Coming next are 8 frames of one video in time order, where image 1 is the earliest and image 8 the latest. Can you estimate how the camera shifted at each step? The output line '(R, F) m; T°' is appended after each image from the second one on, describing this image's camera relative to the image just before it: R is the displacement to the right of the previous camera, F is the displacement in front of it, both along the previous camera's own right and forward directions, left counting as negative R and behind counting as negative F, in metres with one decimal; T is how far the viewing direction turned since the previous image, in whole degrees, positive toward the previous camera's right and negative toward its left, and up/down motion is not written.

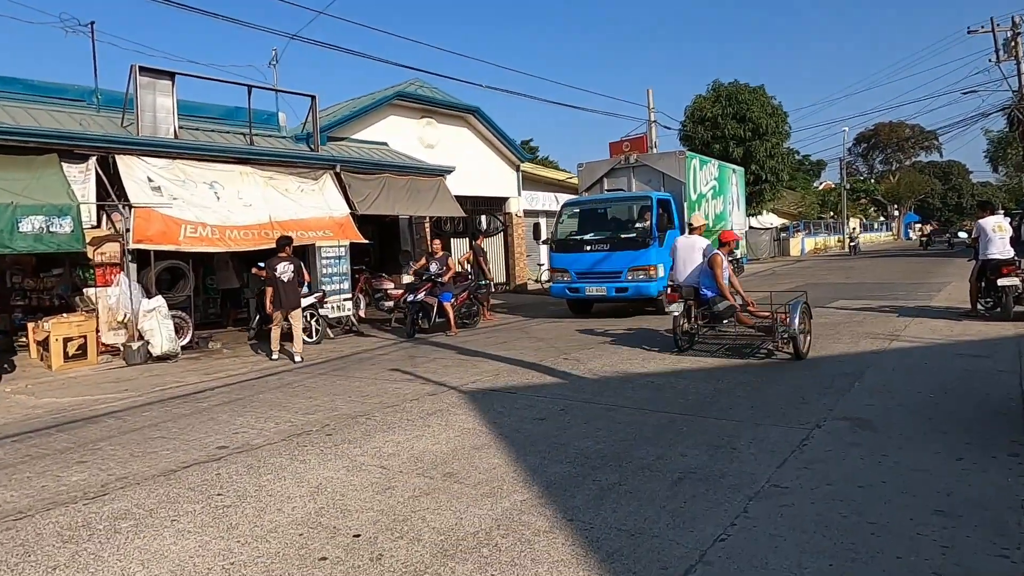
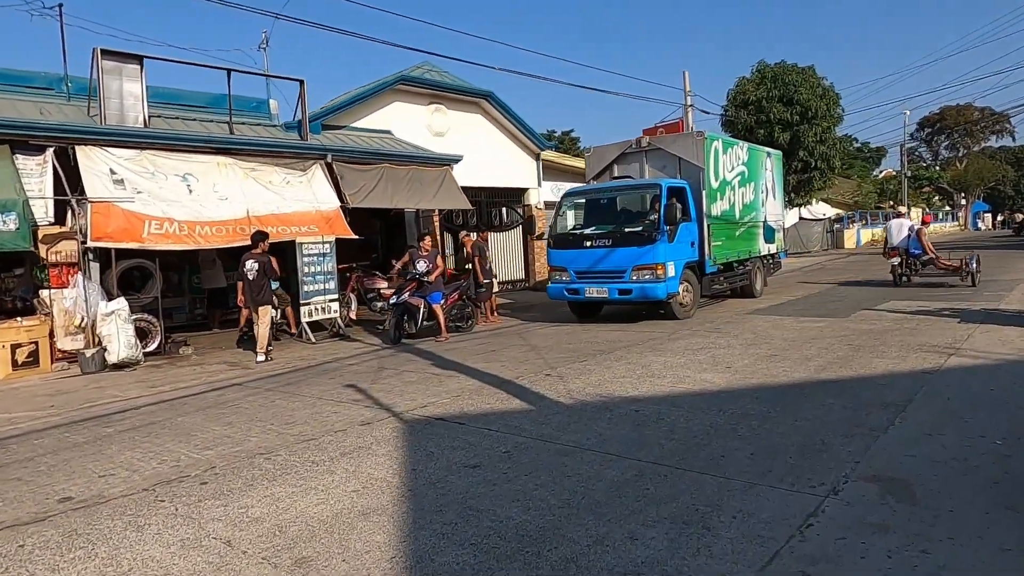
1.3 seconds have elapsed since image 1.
(+1.0, +1.6) m; -4°
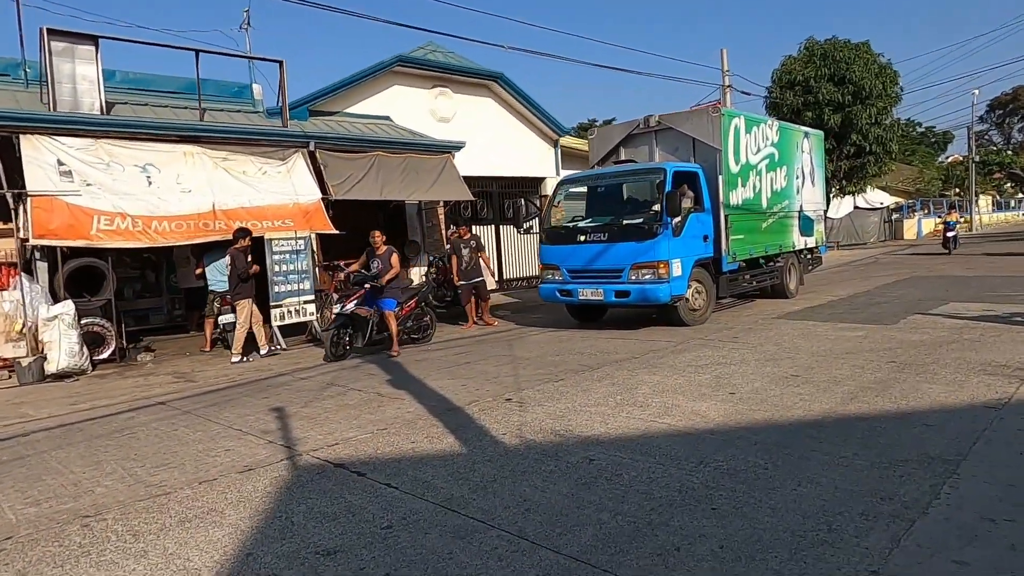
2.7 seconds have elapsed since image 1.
(+1.1, +1.6) m; -4°
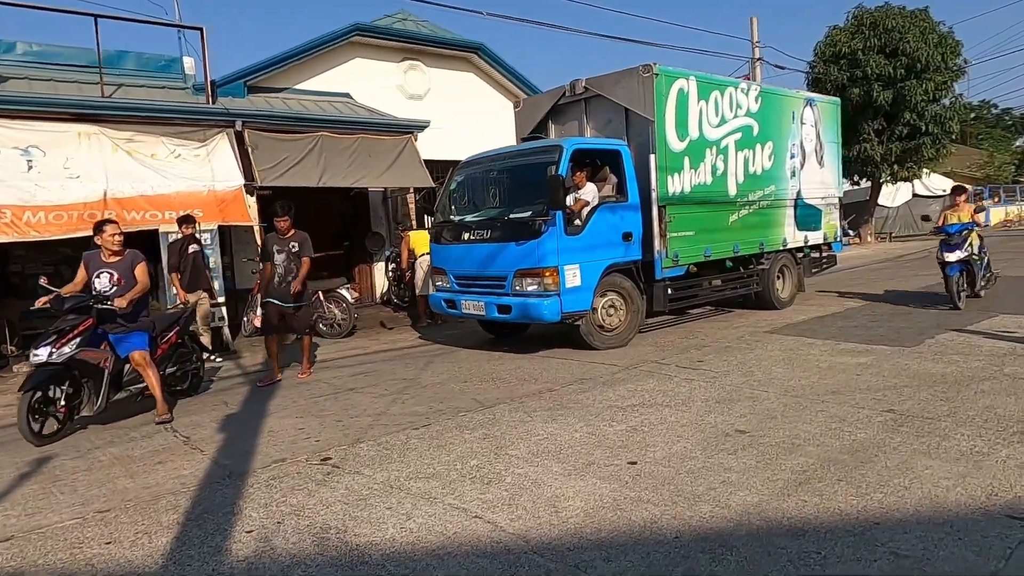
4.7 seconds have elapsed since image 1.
(+1.8, +2.2) m; -4°
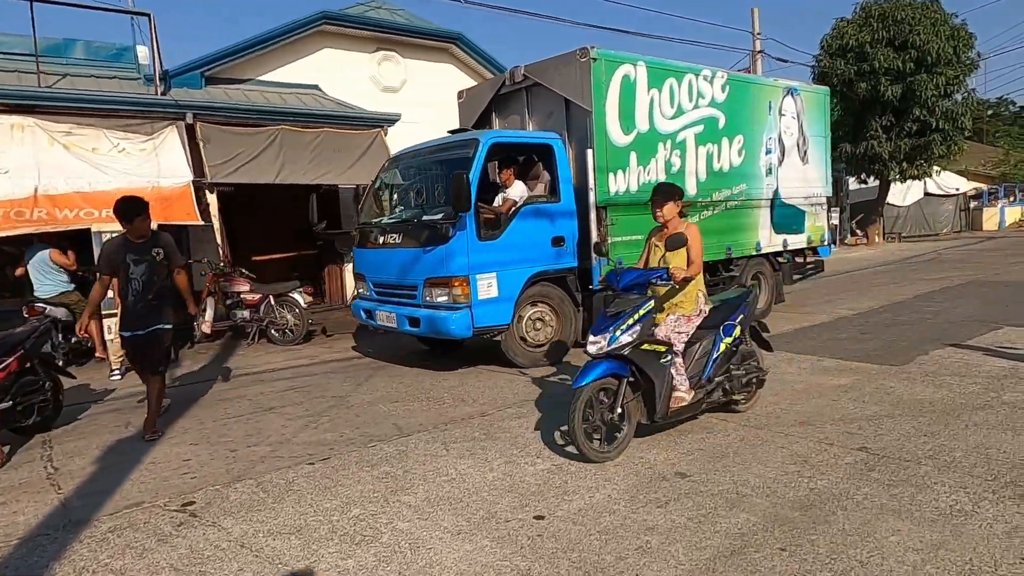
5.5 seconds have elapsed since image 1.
(+0.8, +0.8) m; -1°
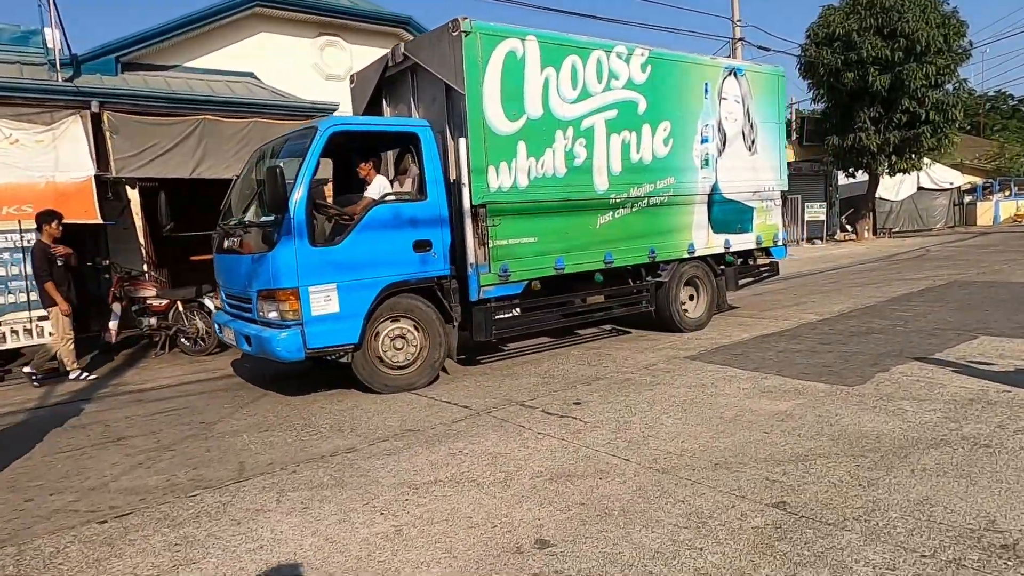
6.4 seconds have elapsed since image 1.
(+1.0, +1.0) m; 0°
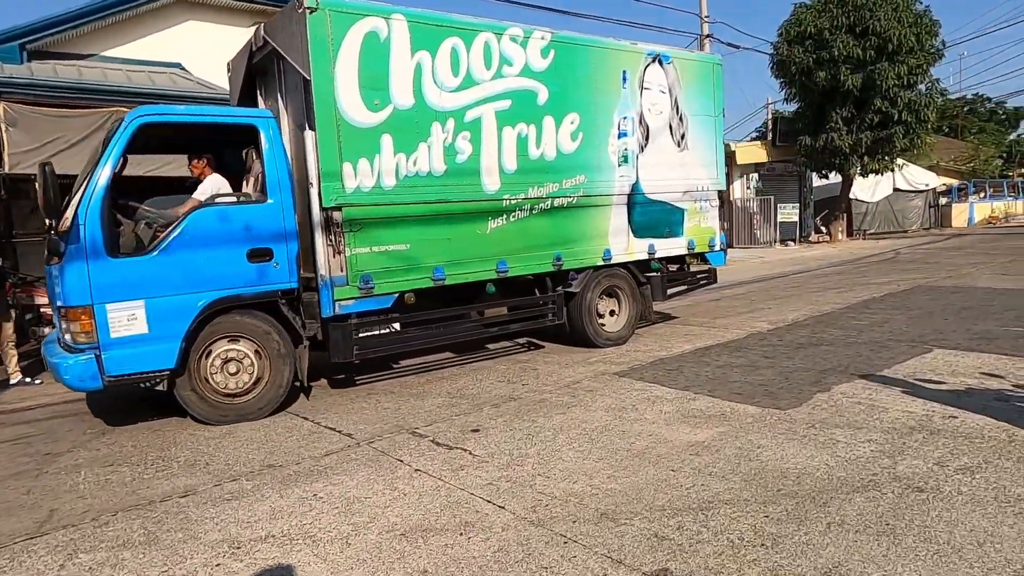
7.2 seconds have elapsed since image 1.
(+0.8, +0.7) m; +1°
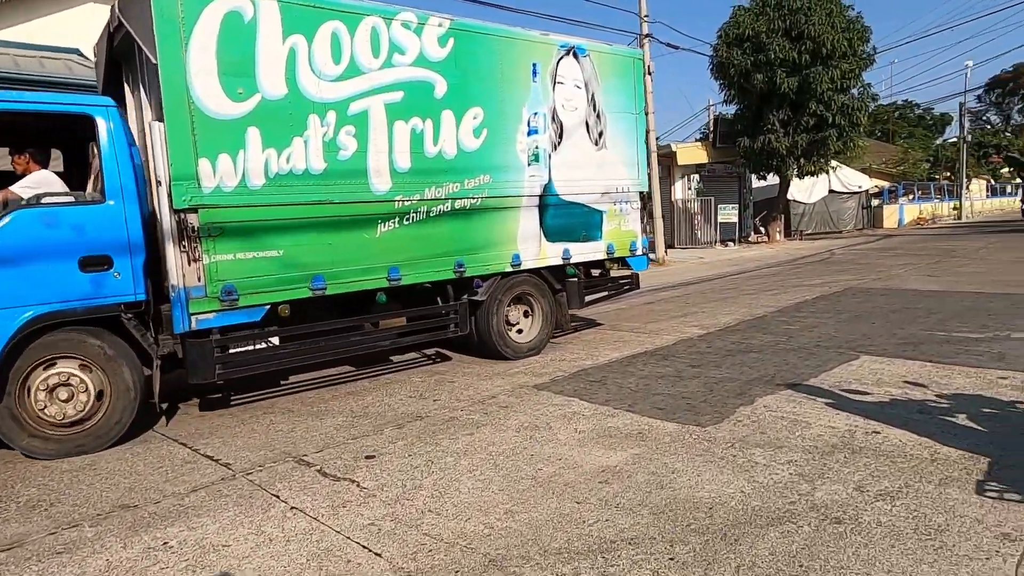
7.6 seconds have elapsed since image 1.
(+0.4, +0.5) m; +4°
